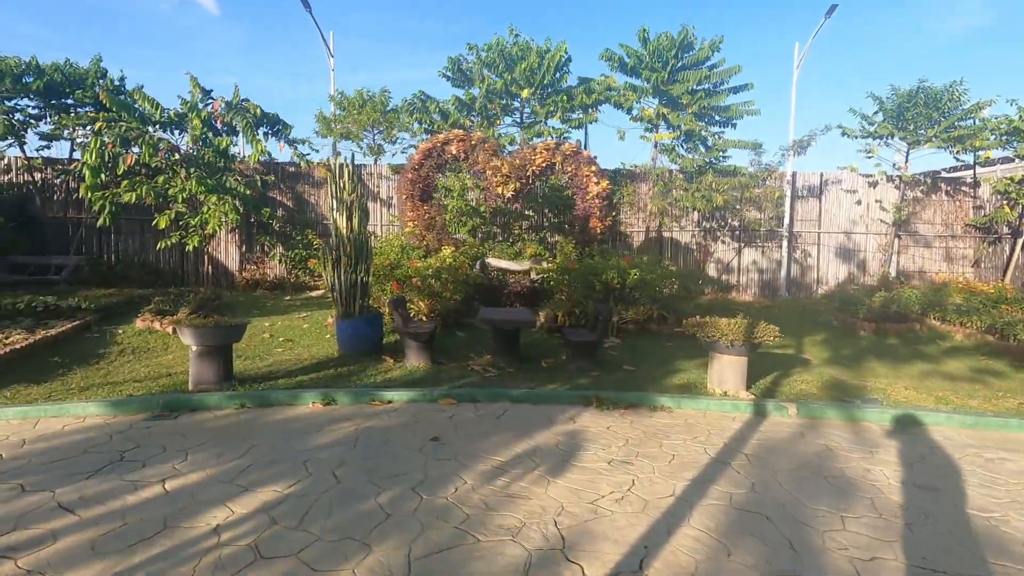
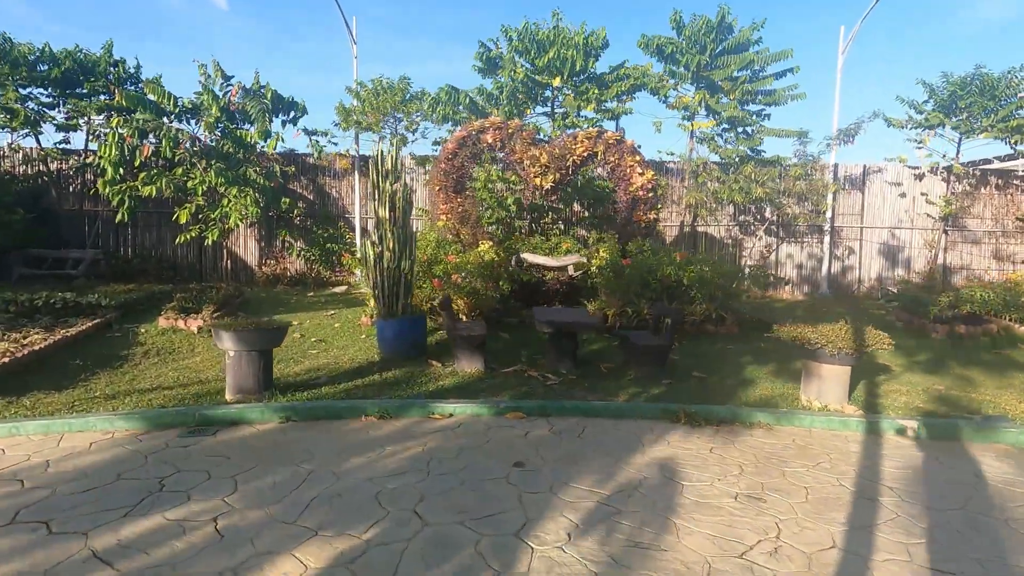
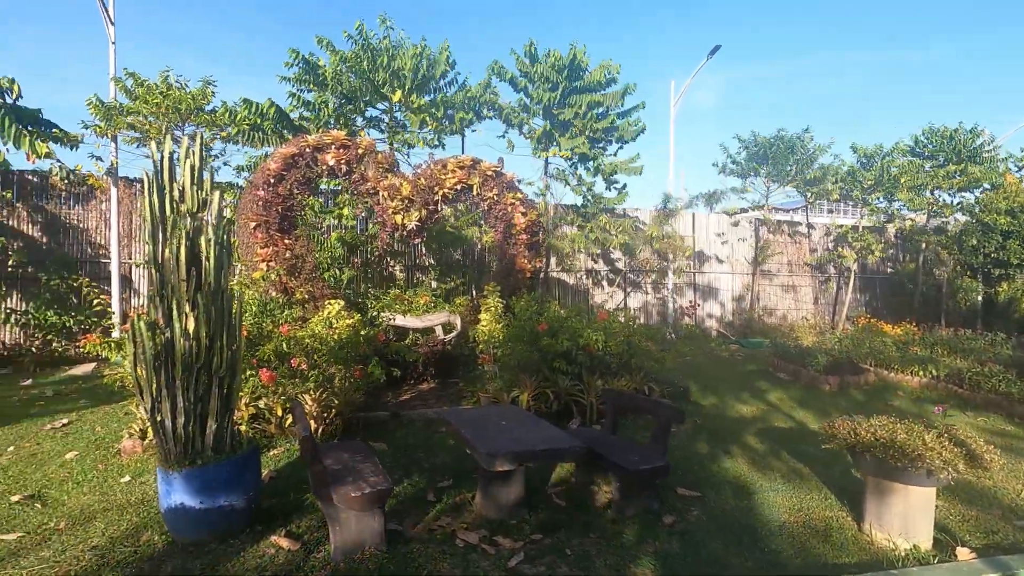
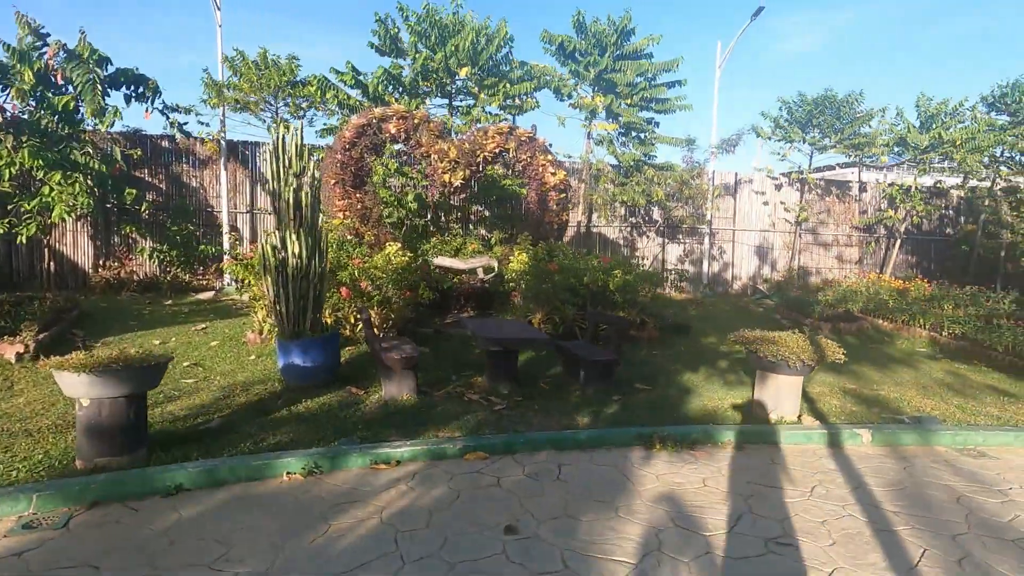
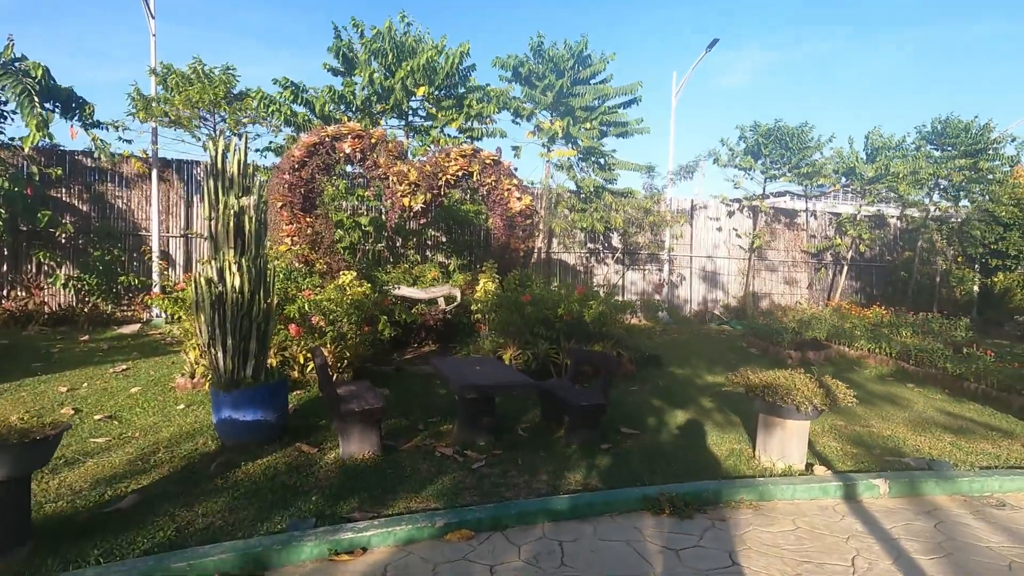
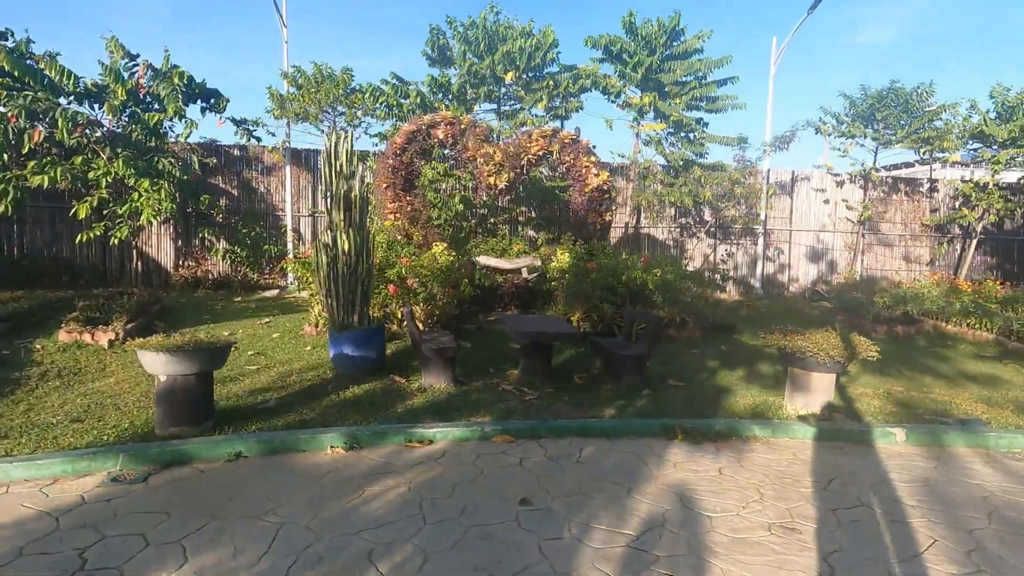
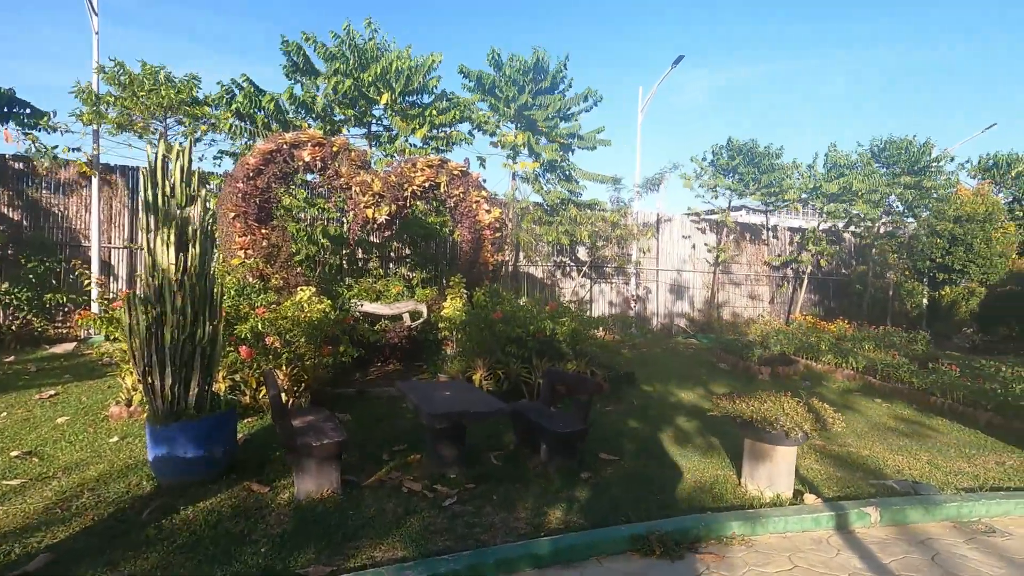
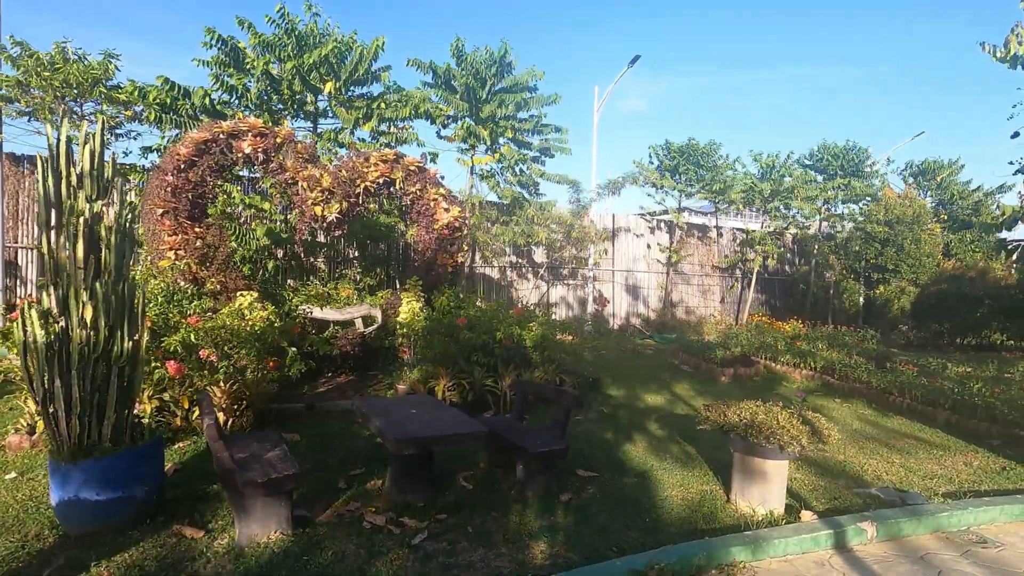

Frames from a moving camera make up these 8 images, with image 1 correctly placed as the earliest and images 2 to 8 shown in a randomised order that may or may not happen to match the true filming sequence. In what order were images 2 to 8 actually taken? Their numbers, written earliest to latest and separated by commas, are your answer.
2, 6, 4, 5, 7, 8, 3
